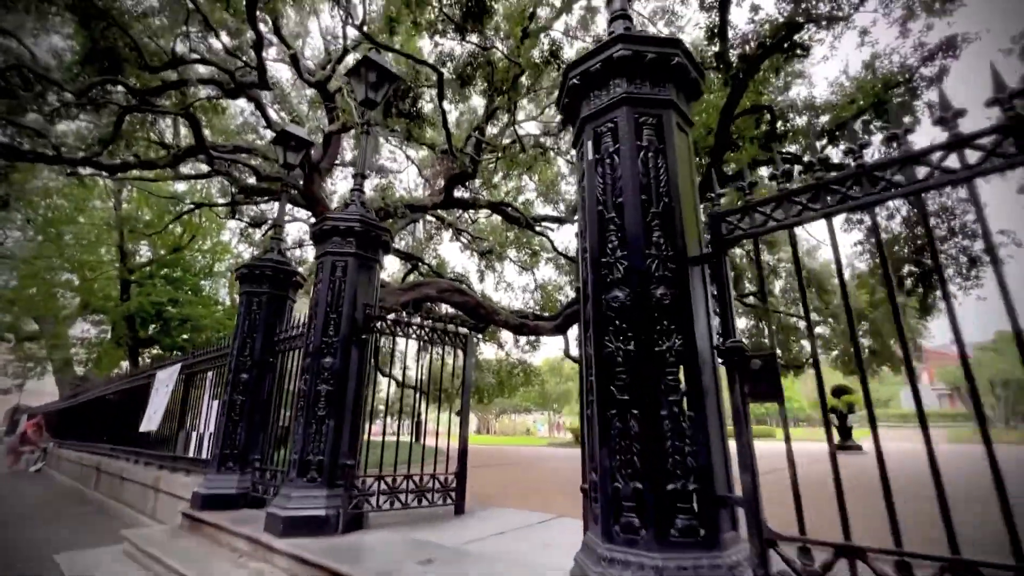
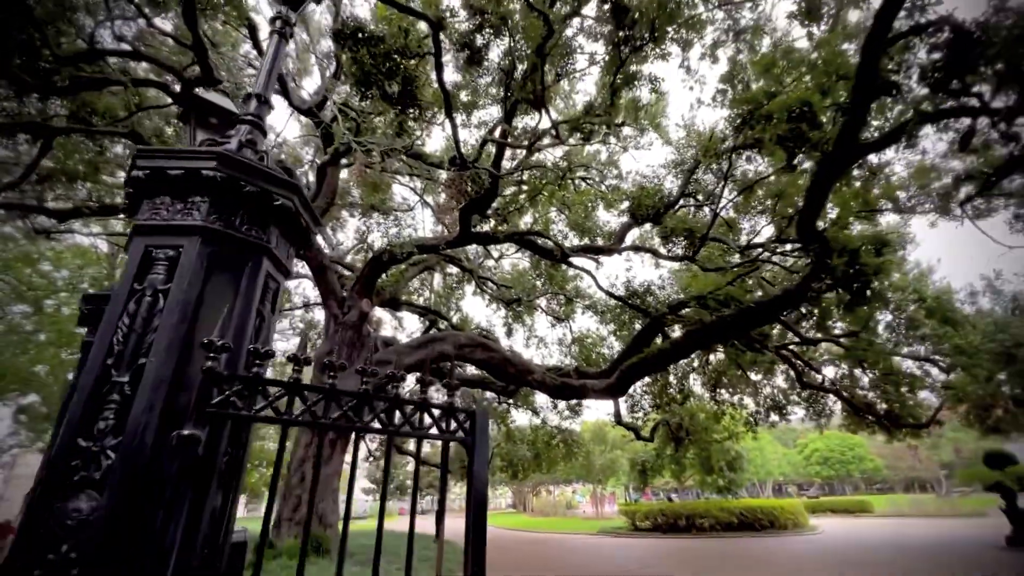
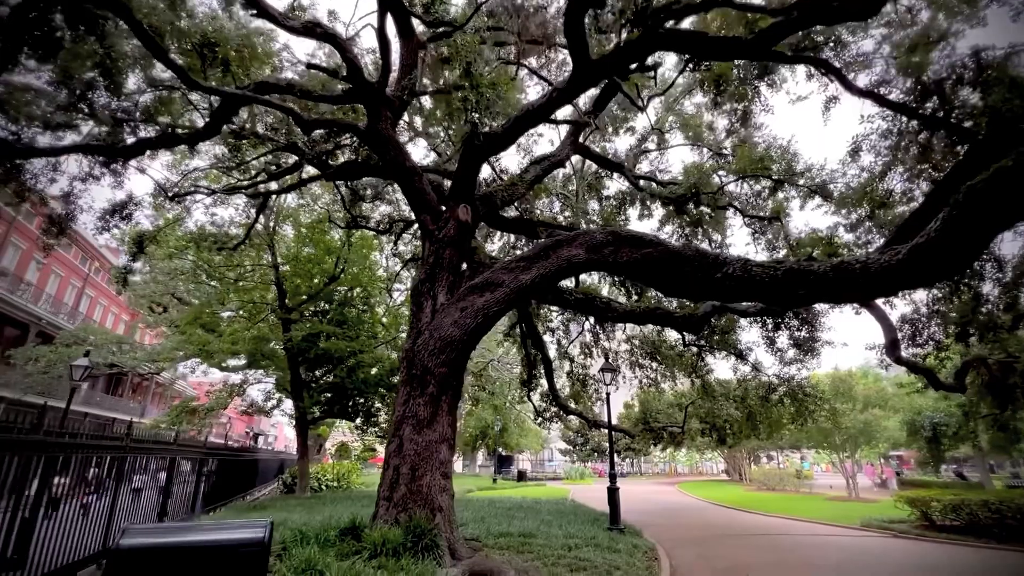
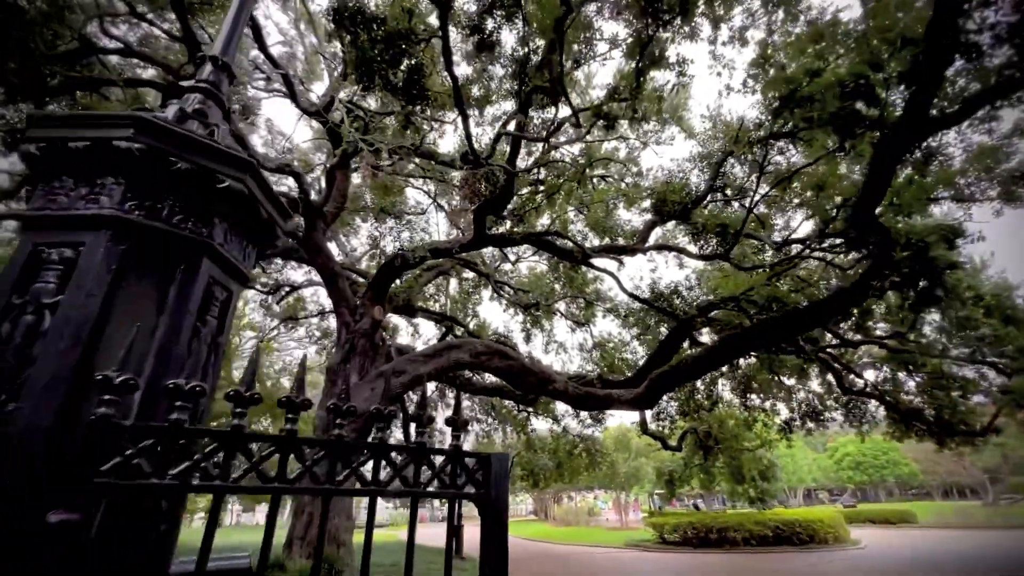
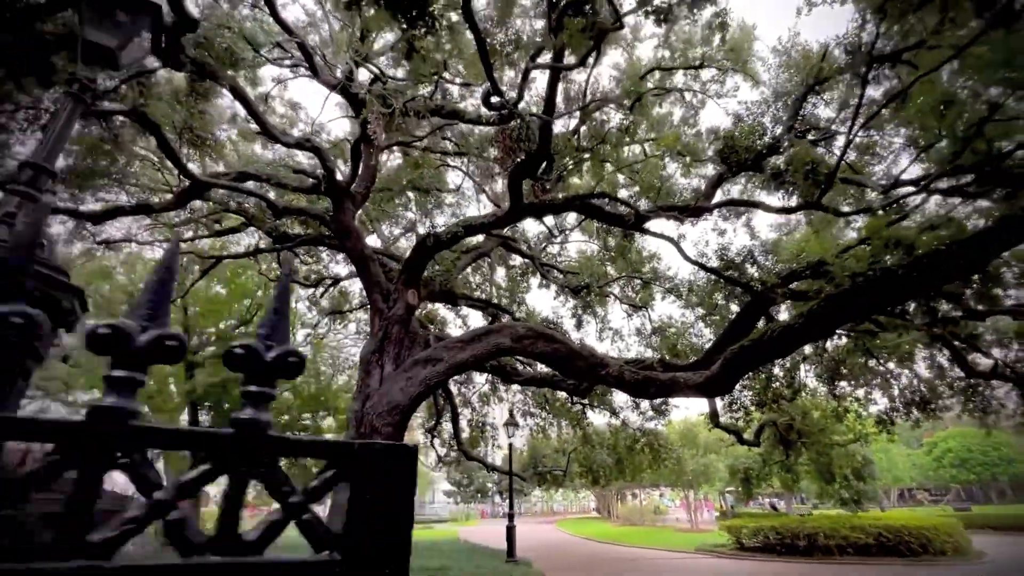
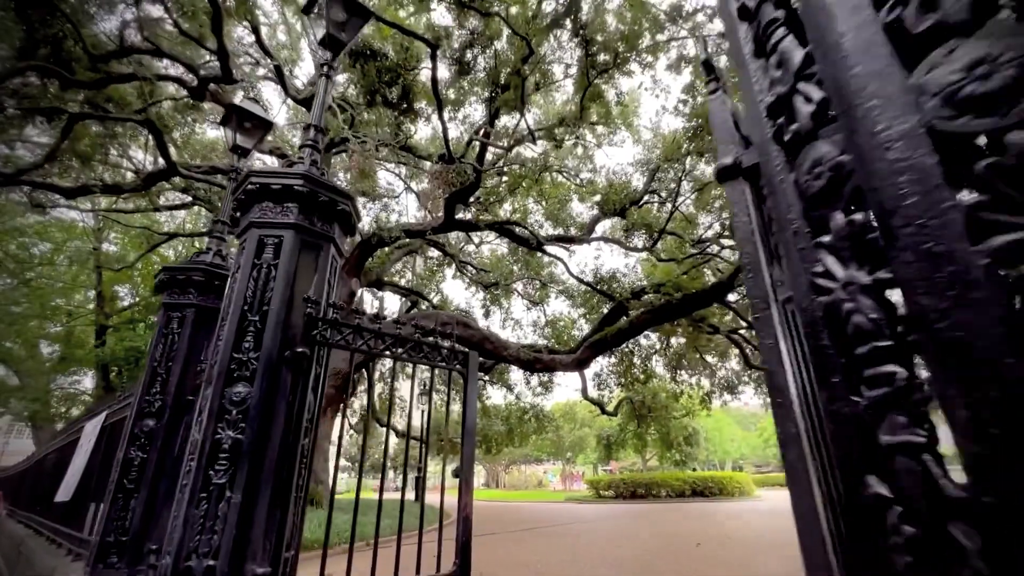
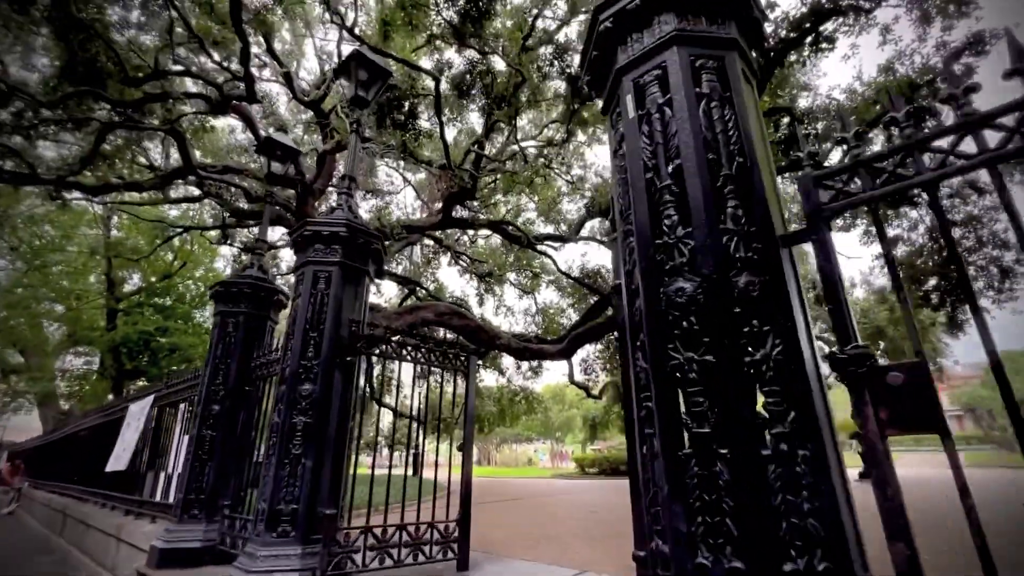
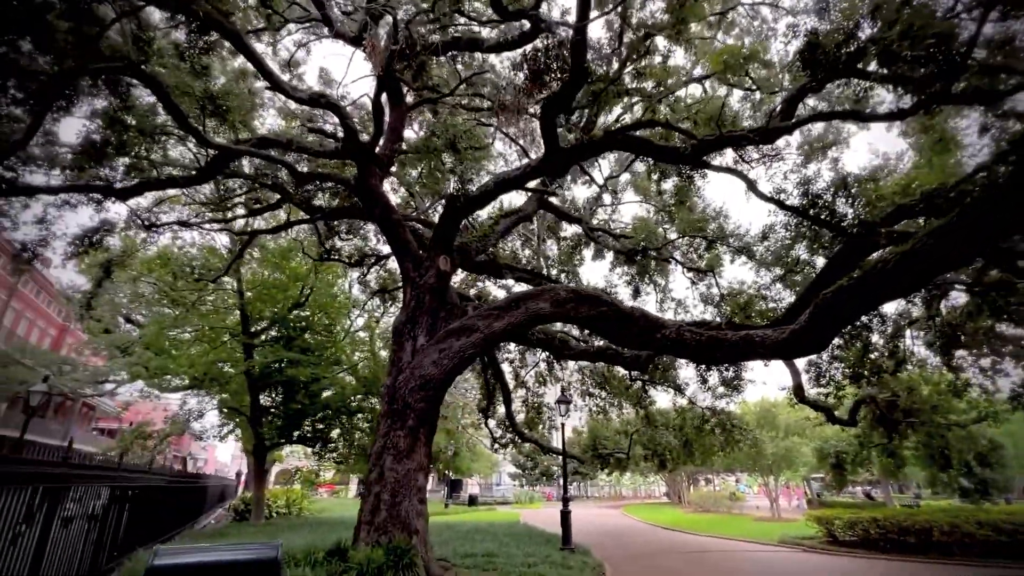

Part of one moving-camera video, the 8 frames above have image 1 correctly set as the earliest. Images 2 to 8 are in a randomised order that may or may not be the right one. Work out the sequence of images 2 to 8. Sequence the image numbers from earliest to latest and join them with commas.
7, 6, 2, 4, 5, 8, 3
